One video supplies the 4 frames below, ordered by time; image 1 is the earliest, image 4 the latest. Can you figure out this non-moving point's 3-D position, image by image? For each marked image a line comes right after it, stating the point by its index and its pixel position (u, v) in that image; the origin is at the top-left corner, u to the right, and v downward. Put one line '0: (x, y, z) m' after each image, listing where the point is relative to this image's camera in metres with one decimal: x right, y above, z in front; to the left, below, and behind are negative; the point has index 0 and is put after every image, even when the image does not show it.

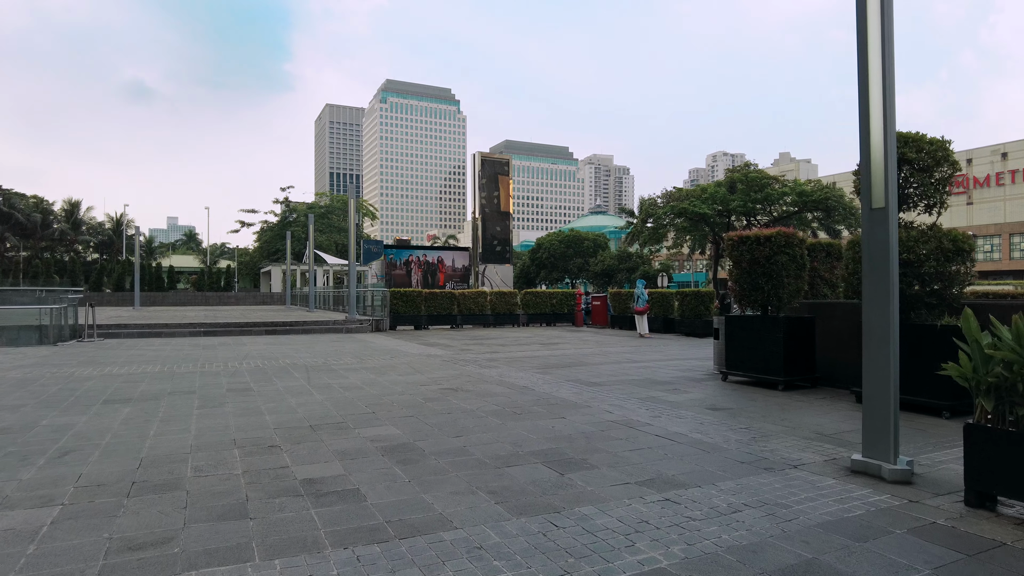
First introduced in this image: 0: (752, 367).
0: (+3.2, -1.1, +8.7) m
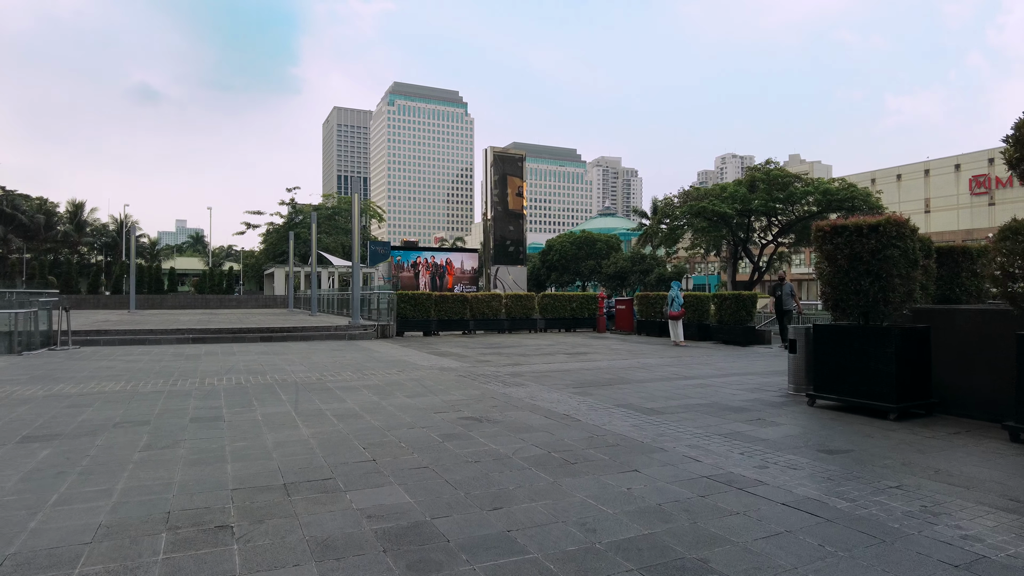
0: (+3.5, -1.1, +6.9) m
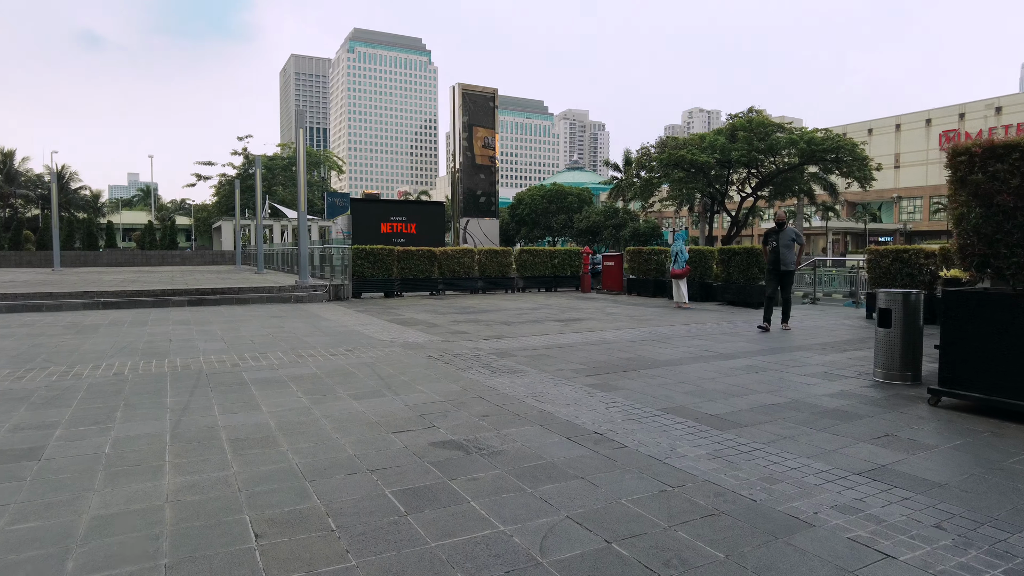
0: (+3.6, -0.7, +4.7) m
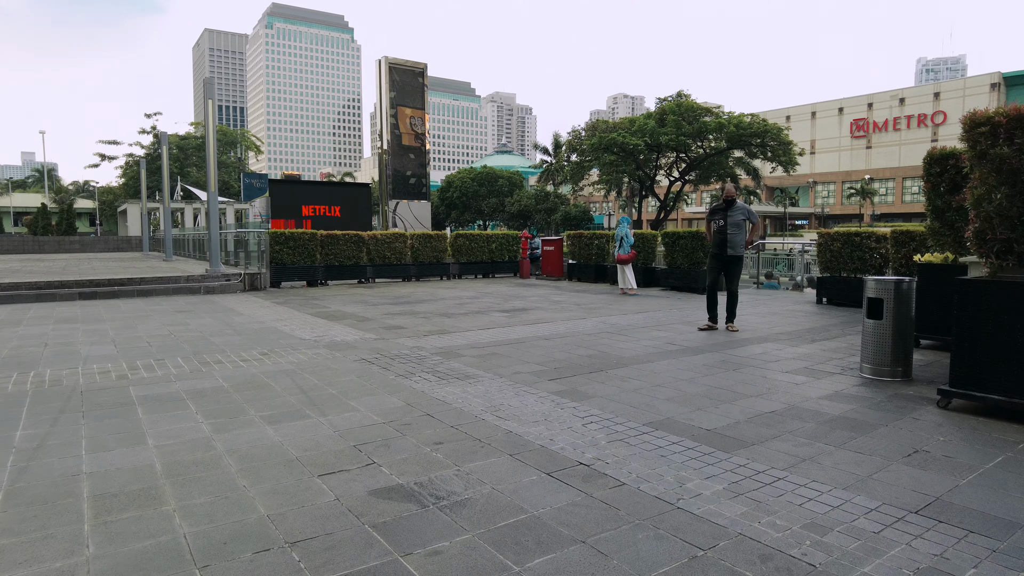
0: (+3.3, -0.7, +4.2) m
